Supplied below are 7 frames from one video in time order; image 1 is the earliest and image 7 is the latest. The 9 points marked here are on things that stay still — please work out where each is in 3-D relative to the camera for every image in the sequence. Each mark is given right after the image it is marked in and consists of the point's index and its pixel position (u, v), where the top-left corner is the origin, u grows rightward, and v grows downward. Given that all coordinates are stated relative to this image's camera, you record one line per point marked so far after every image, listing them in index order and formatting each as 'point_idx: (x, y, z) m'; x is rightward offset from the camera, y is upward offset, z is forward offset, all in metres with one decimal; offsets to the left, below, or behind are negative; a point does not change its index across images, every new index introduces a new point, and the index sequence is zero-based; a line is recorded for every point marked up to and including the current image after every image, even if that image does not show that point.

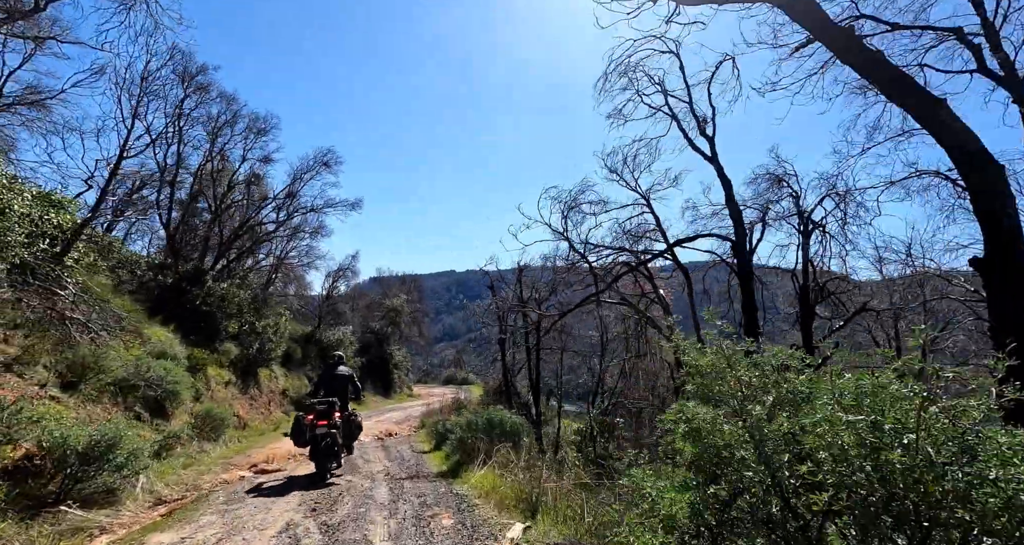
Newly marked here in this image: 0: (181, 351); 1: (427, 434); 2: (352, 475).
0: (-9.4, -2.2, +15.1) m
1: (-2.4, -4.7, +15.2) m
2: (-2.5, -3.2, +8.3) m
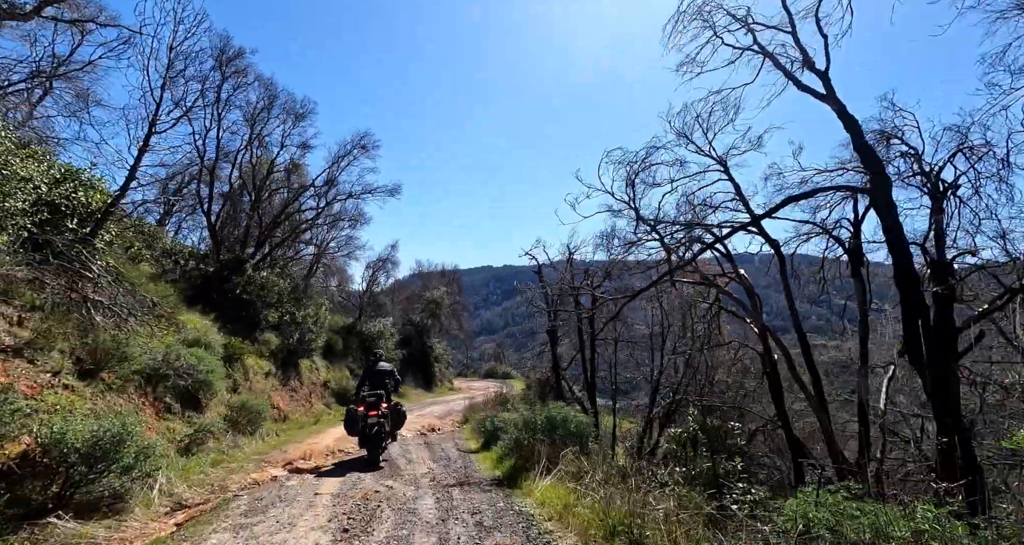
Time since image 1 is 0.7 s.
0: (-8.1, -1.8, +14.5) m
1: (-1.0, -4.3, +14.1) m
2: (-1.6, -2.9, +7.2) m
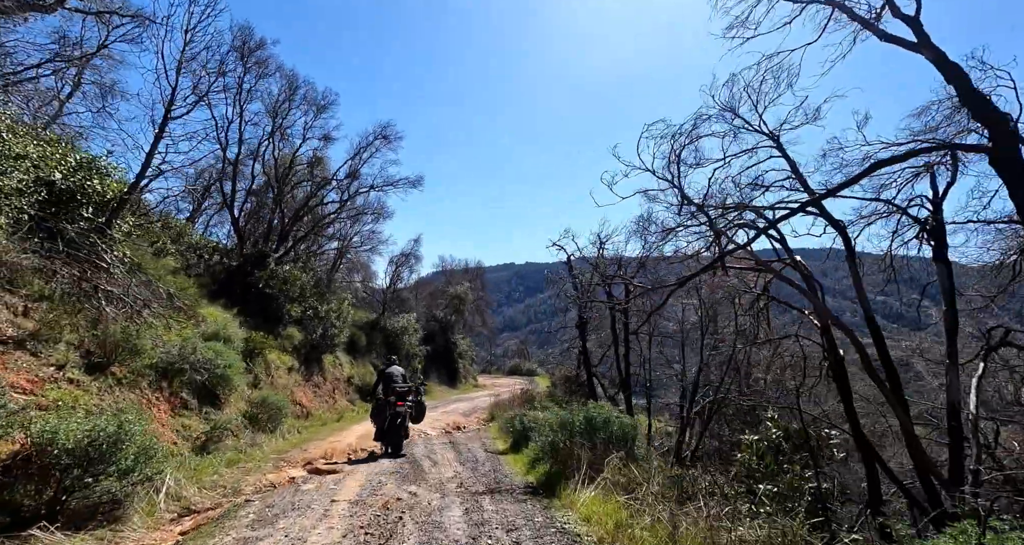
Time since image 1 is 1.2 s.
0: (-7.3, -1.6, +14.1) m
1: (-0.3, -4.1, +13.5) m
2: (-1.2, -2.7, +6.6) m
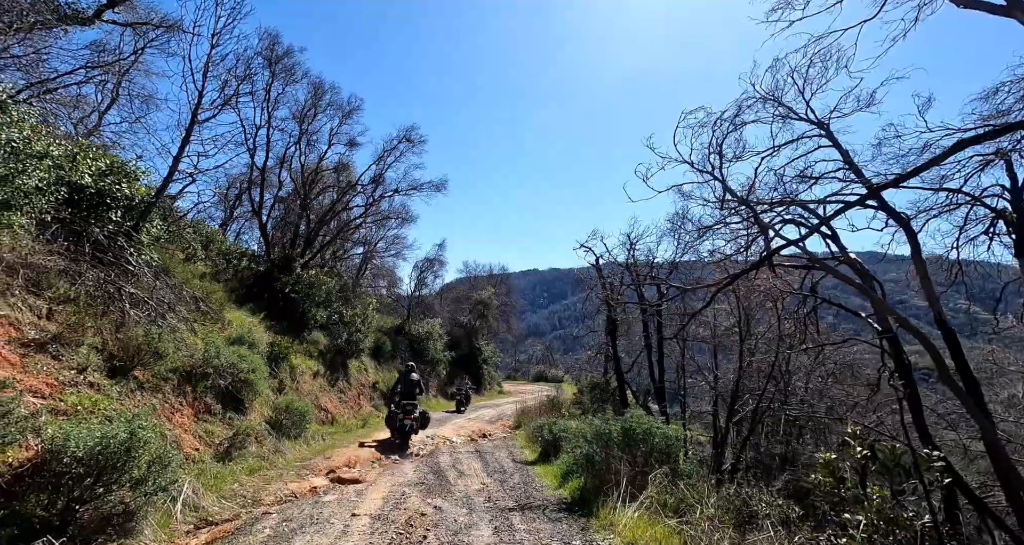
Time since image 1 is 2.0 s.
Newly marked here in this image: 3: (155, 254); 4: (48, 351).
0: (-6.6, -1.8, +14.0) m
1: (+0.4, -4.2, +13.1) m
2: (-0.8, -2.7, +6.3) m
3: (-7.5, +0.4, +11.0) m
4: (-5.7, -1.0, +6.5) m
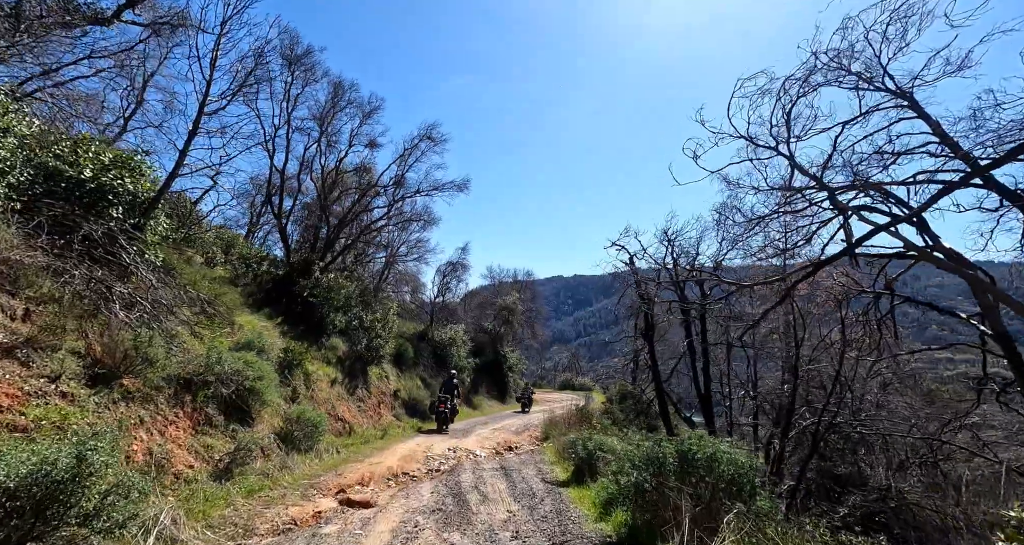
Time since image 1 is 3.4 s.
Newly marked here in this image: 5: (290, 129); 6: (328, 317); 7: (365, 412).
0: (-5.9, -1.8, +13.3) m
1: (+1.0, -4.2, +12.0) m
2: (-0.5, -2.6, +5.2) m
3: (-6.9, +0.4, +10.4) m
4: (-5.4, -0.9, +5.8) m
5: (-8.2, +5.3, +19.5) m
6: (-6.3, -1.5, +18.2) m
7: (-4.7, -4.5, +17.1) m
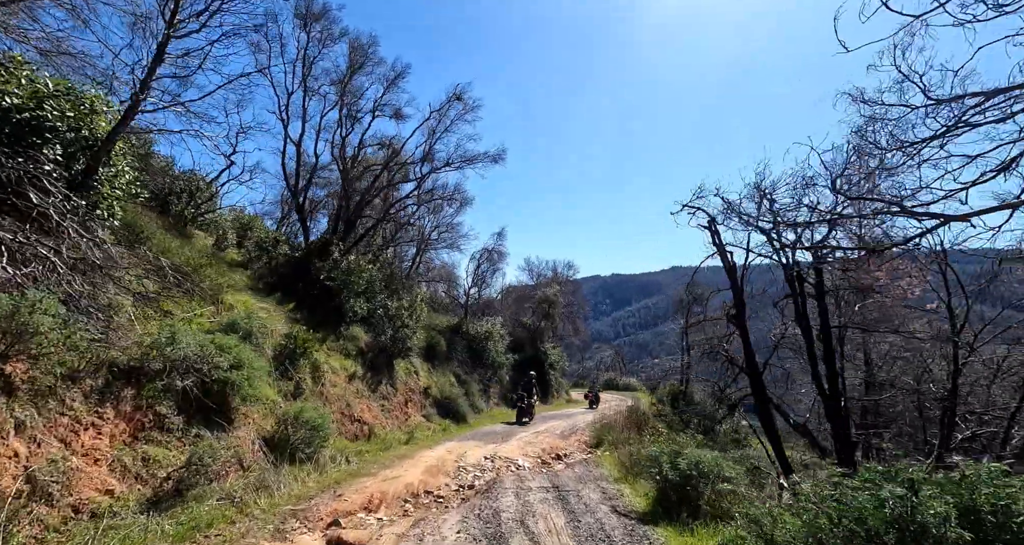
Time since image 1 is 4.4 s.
0: (-4.9, -1.2, +11.1) m
1: (+2.0, -3.5, +9.3) m
2: (0.0, -2.0, +2.7) m
3: (-6.1, +0.9, +8.2) m
4: (-4.9, -0.3, +3.6) m
5: (-6.8, +5.9, +17.5) m
6: (-5.0, -0.9, +16.0) m
7: (-3.4, -3.9, +14.8) m
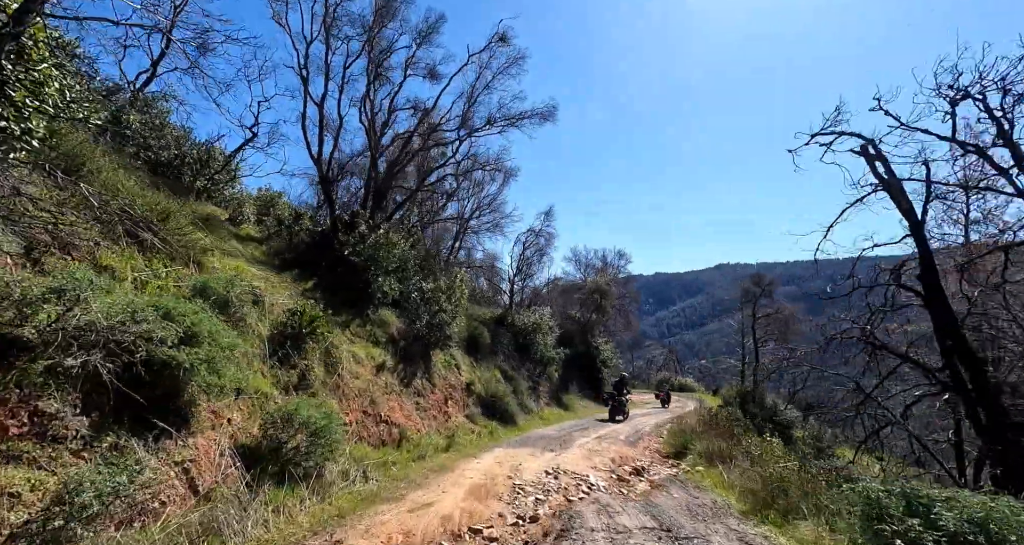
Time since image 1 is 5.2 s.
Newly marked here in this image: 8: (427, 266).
0: (-3.8, -0.5, +8.7) m
1: (+3.0, -2.8, +6.4) m
2: (+0.5, -1.3, -0.1) m
3: (-5.2, +1.6, +5.9) m
4: (-4.4, +0.3, +1.2) m
5: (-5.3, +6.5, +15.2) m
6: (-3.5, -0.3, +13.6) m
7: (-2.0, -3.2, +12.3) m
8: (-2.7, +0.2, +16.5) m
